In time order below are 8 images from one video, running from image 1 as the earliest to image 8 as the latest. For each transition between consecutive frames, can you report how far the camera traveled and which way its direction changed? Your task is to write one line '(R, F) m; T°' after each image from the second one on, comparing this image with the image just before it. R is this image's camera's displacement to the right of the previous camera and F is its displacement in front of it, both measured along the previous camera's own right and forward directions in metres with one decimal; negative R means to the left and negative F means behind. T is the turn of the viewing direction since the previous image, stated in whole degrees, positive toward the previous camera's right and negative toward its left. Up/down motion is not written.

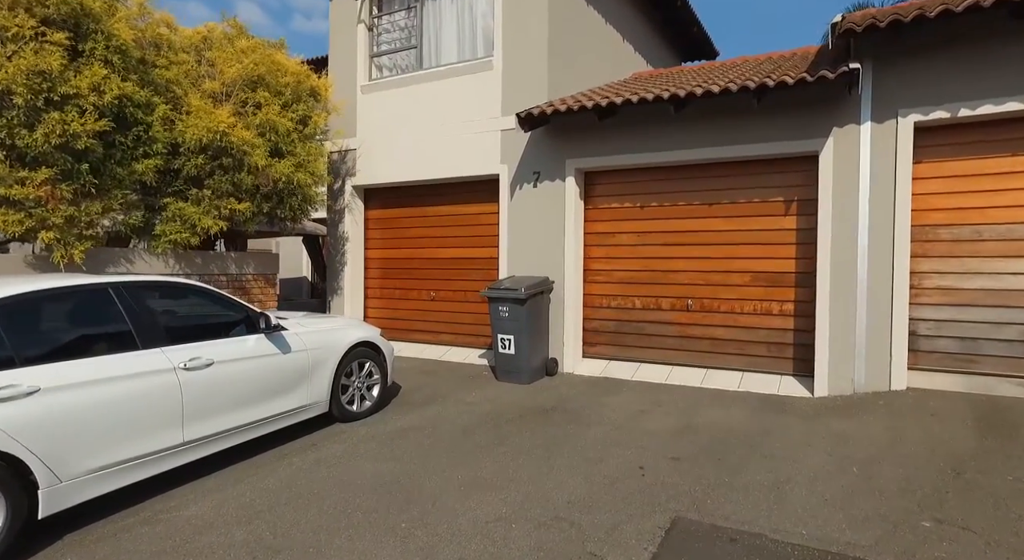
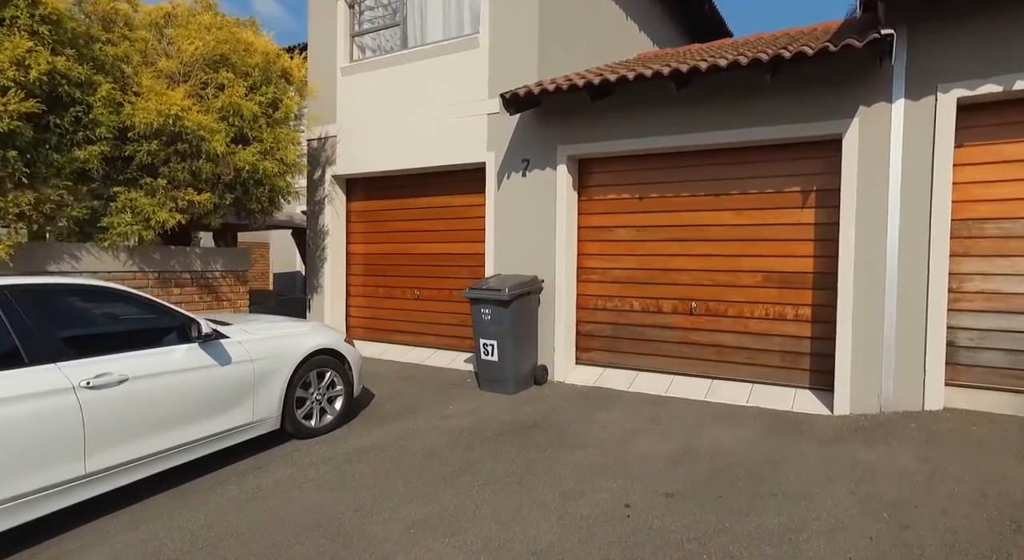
(+0.3, +0.7) m; -1°
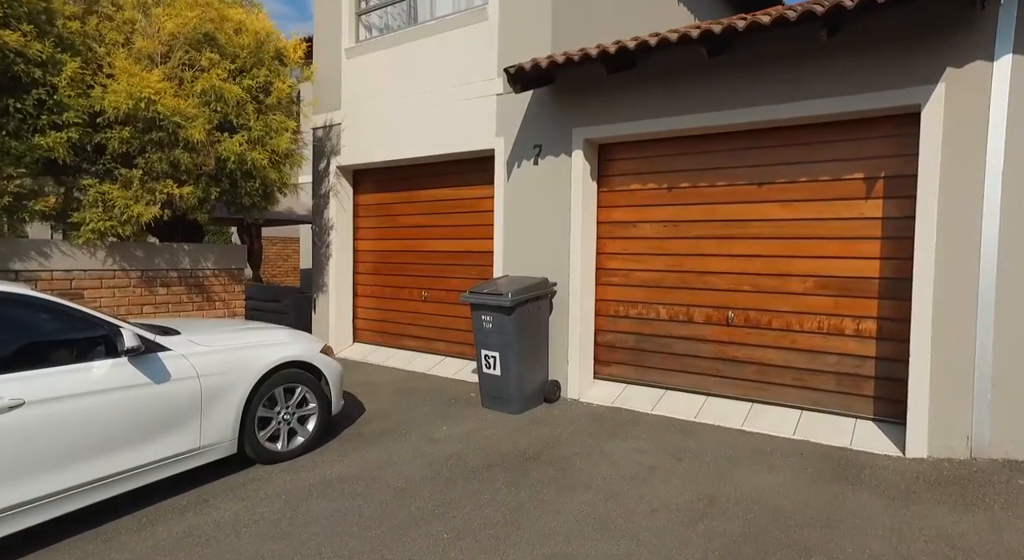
(+0.4, +0.8) m; -4°
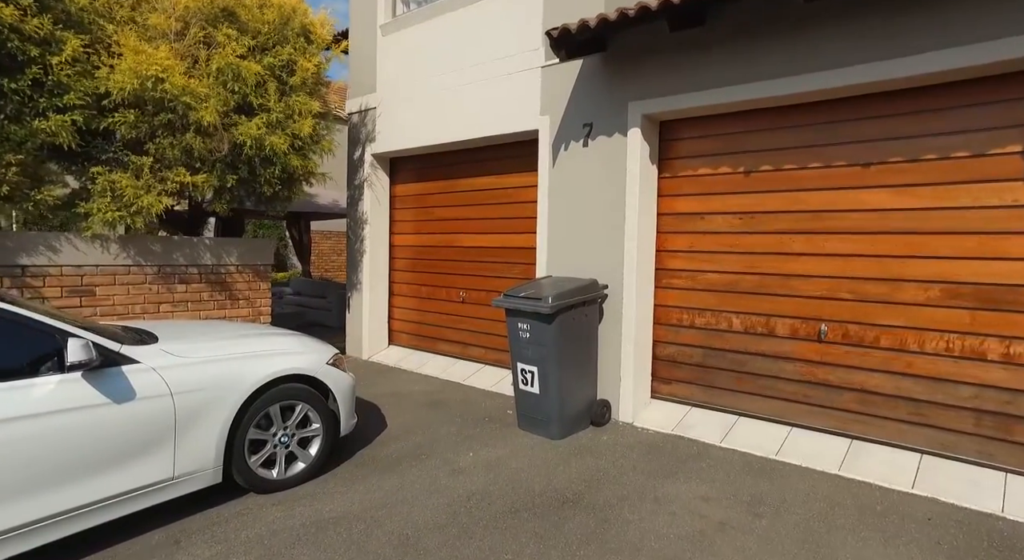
(+0.2, +0.8) m; -6°
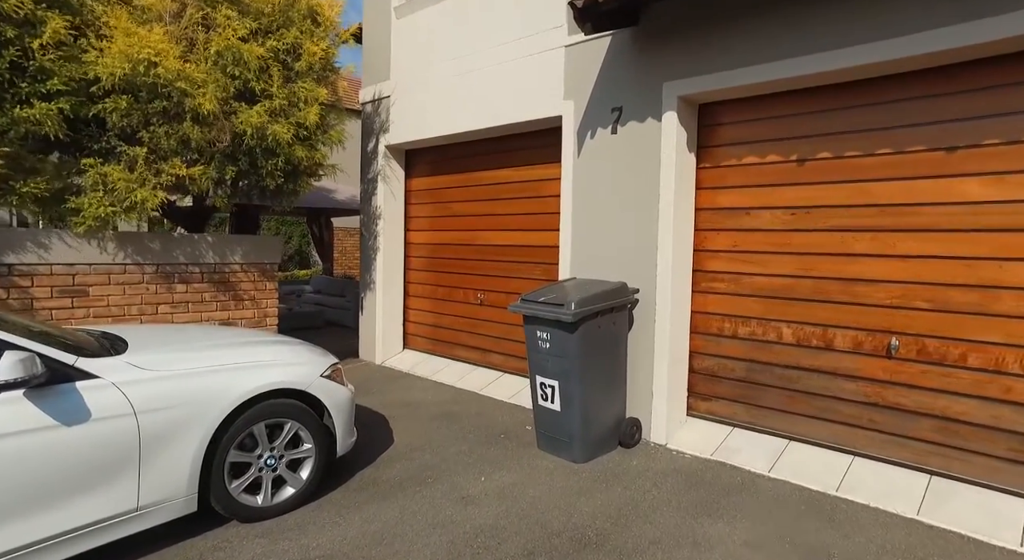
(+0.1, +0.5) m; -3°
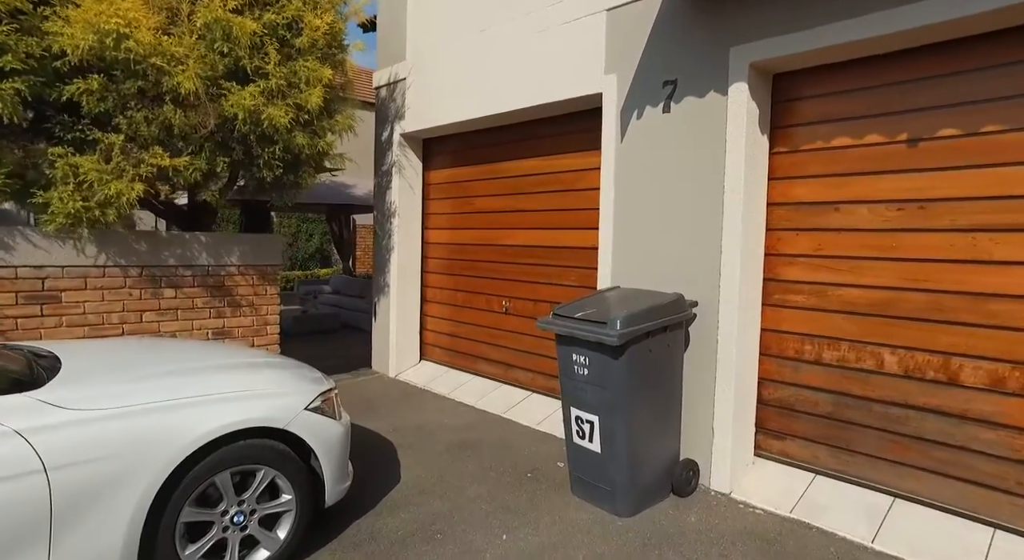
(0.0, +0.8) m; -3°
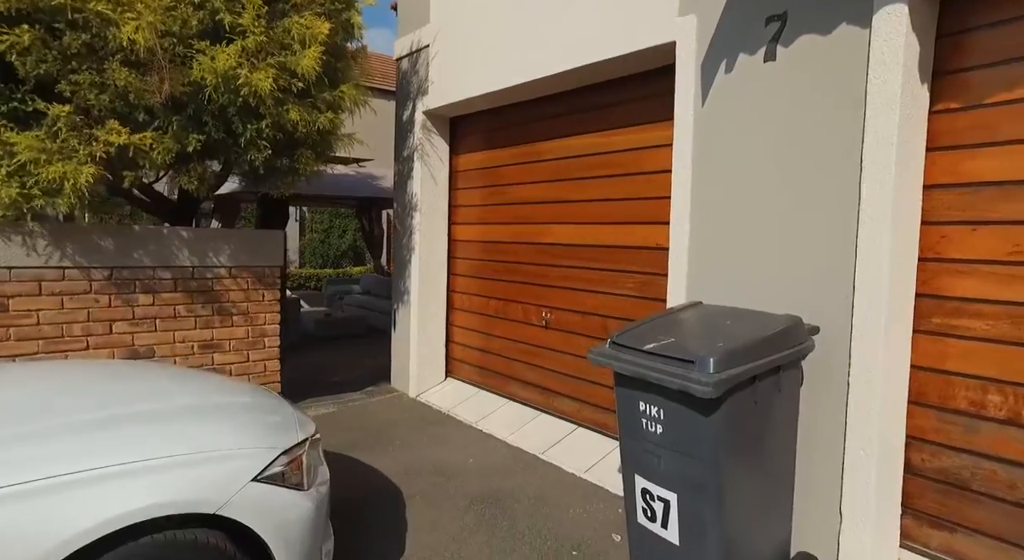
(0.0, +1.0) m; -4°
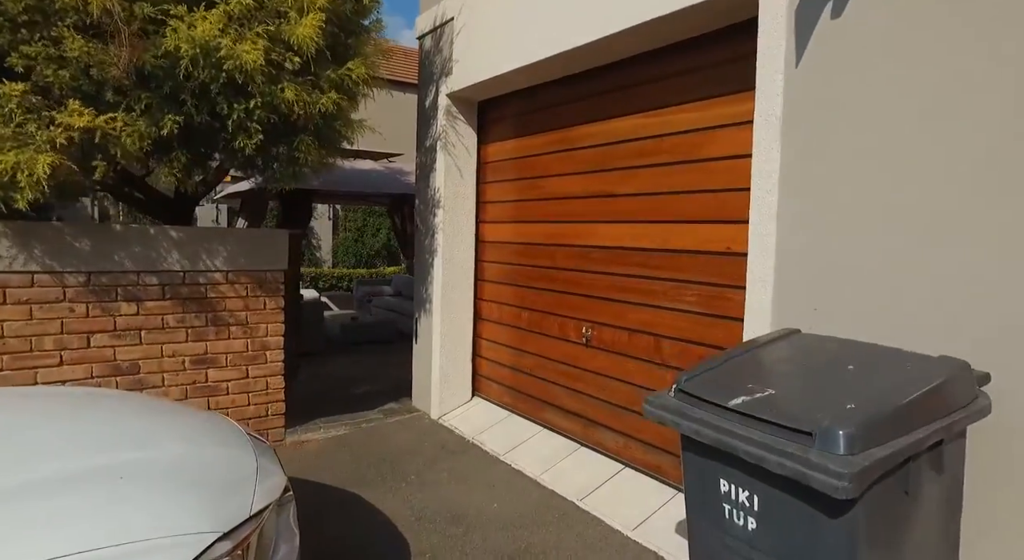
(0.0, +0.7) m; -4°
